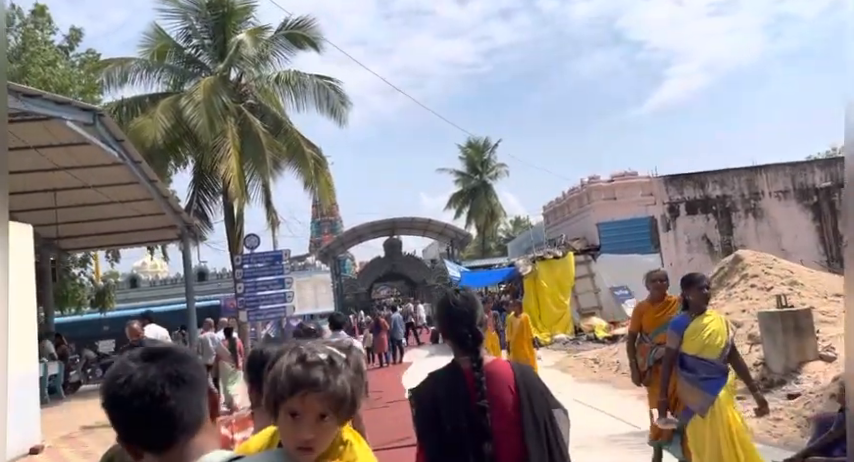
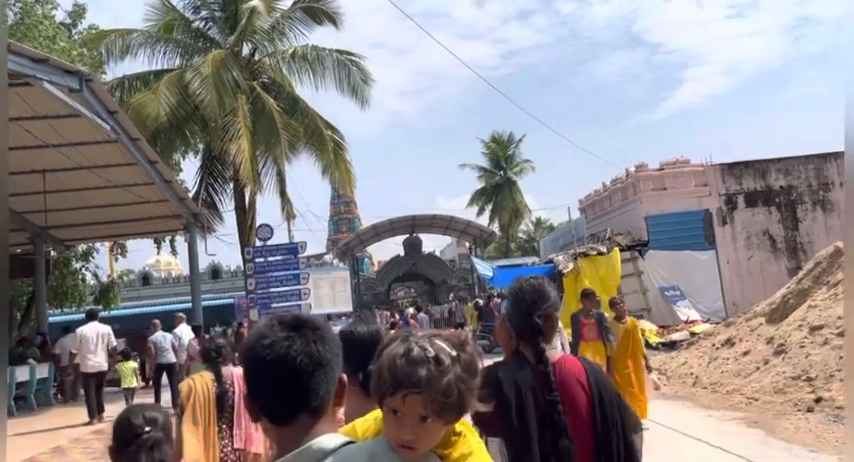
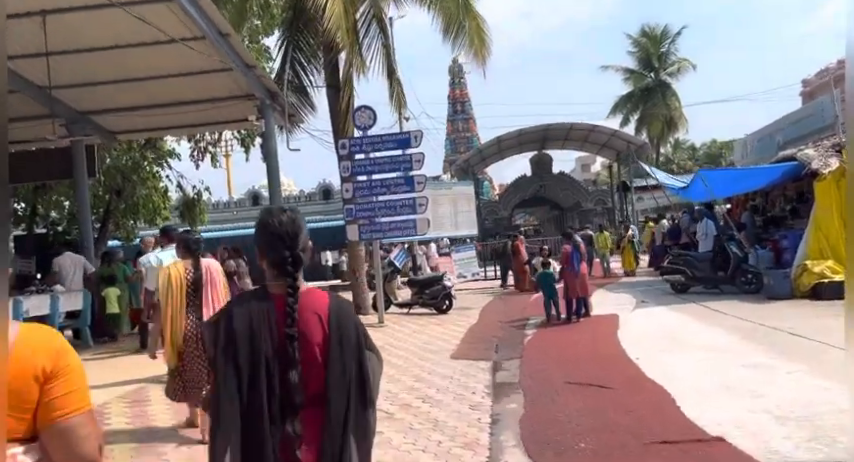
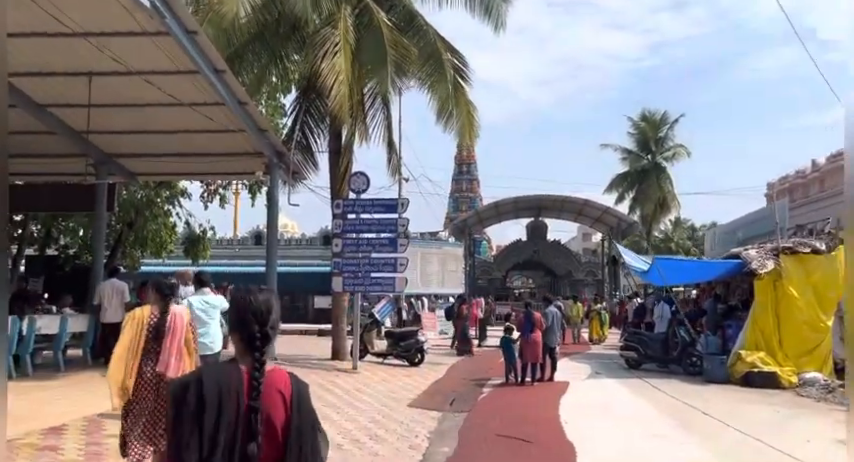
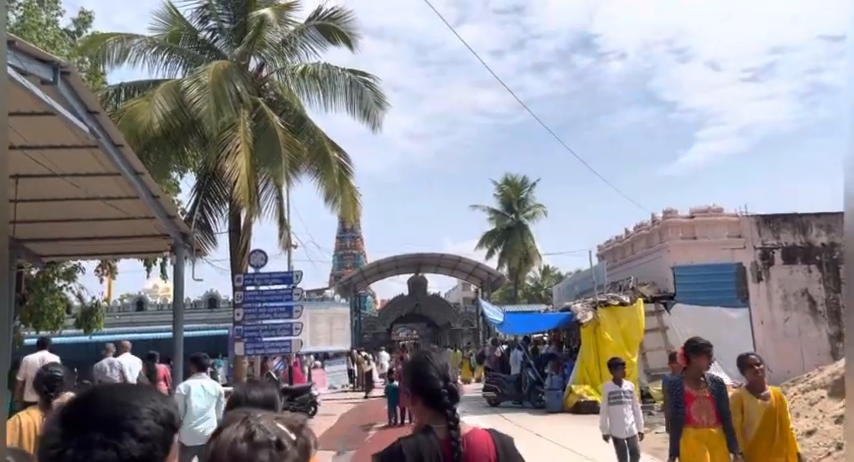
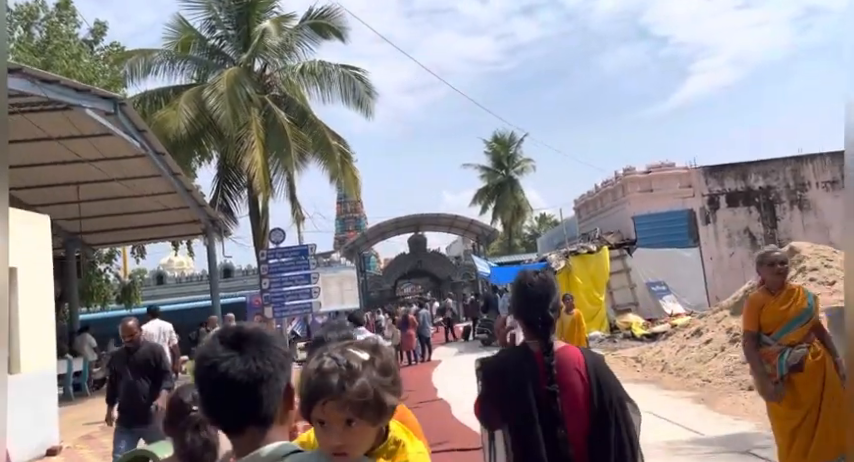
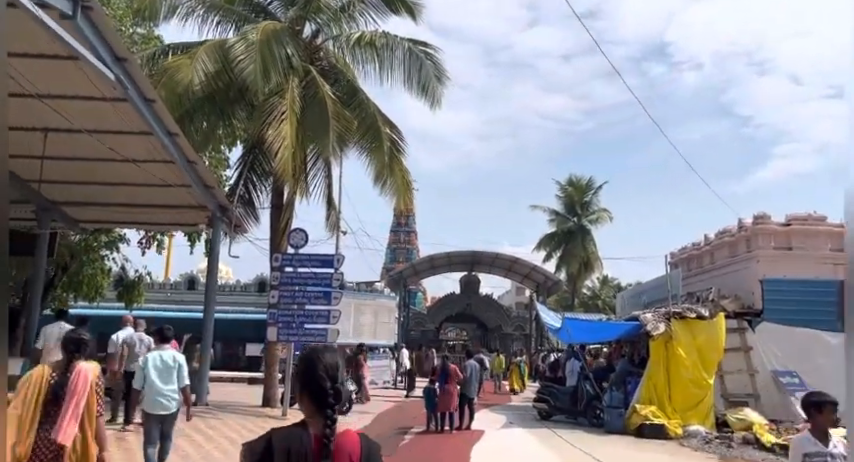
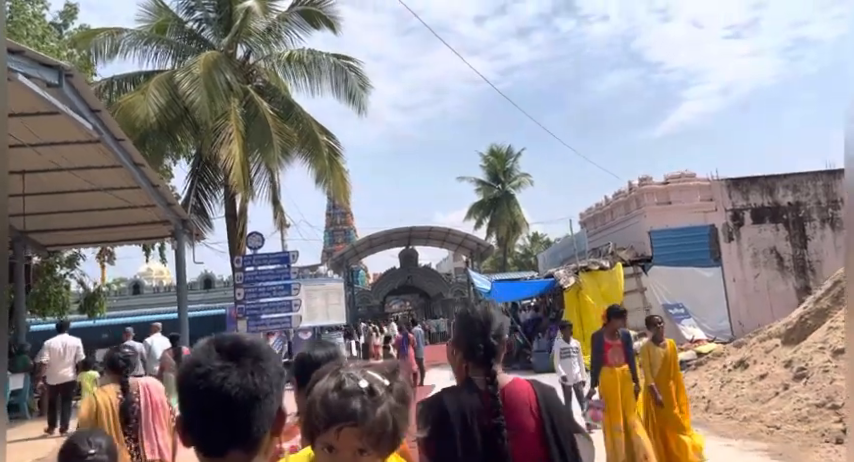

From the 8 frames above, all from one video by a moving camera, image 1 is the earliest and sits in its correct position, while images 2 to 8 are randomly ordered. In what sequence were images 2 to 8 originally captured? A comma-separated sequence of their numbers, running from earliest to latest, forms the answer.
6, 2, 8, 5, 7, 4, 3
